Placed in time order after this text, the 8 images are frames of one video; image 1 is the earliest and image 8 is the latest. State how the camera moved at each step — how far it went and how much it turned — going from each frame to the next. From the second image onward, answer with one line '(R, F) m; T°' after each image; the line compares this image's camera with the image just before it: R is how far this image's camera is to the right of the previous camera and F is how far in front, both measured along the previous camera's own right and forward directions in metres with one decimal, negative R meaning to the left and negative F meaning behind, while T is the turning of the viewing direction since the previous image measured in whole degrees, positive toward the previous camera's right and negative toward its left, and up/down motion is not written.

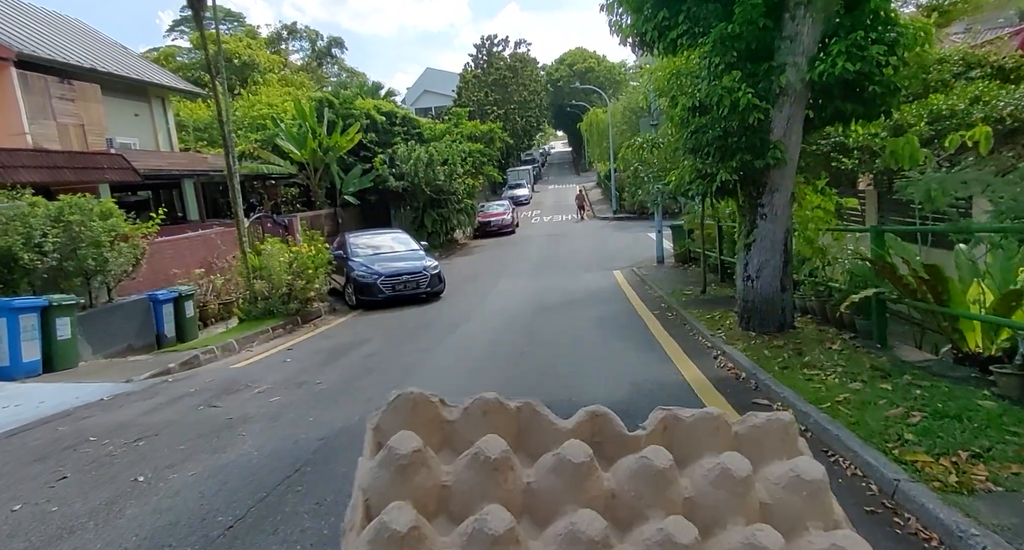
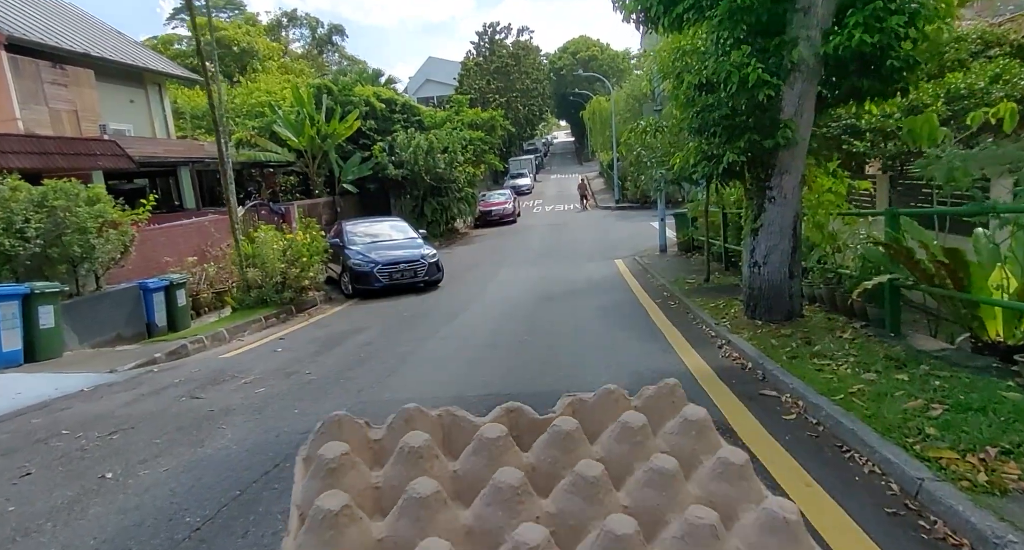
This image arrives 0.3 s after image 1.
(+0.1, +0.3) m; 0°
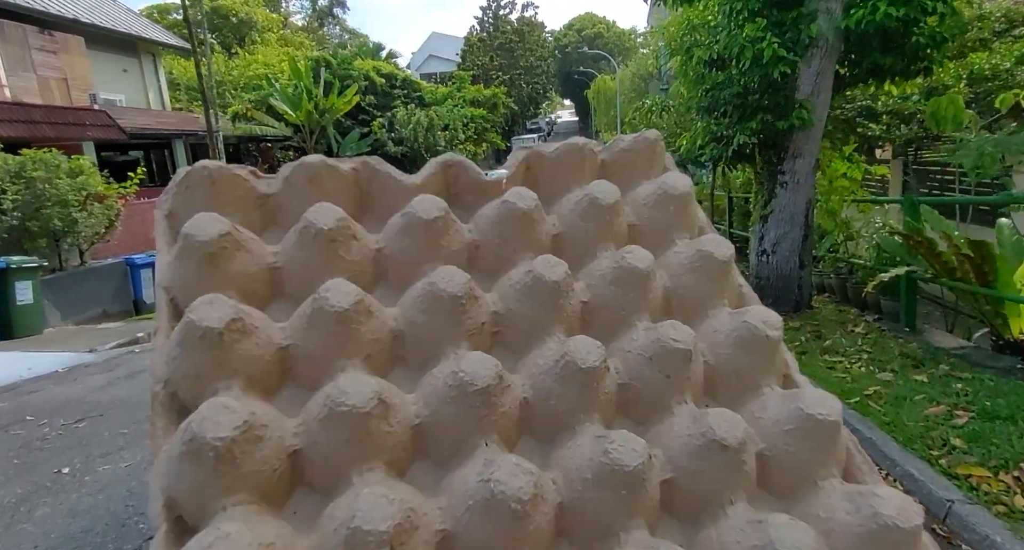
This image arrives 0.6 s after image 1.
(+0.1, +0.3) m; 0°
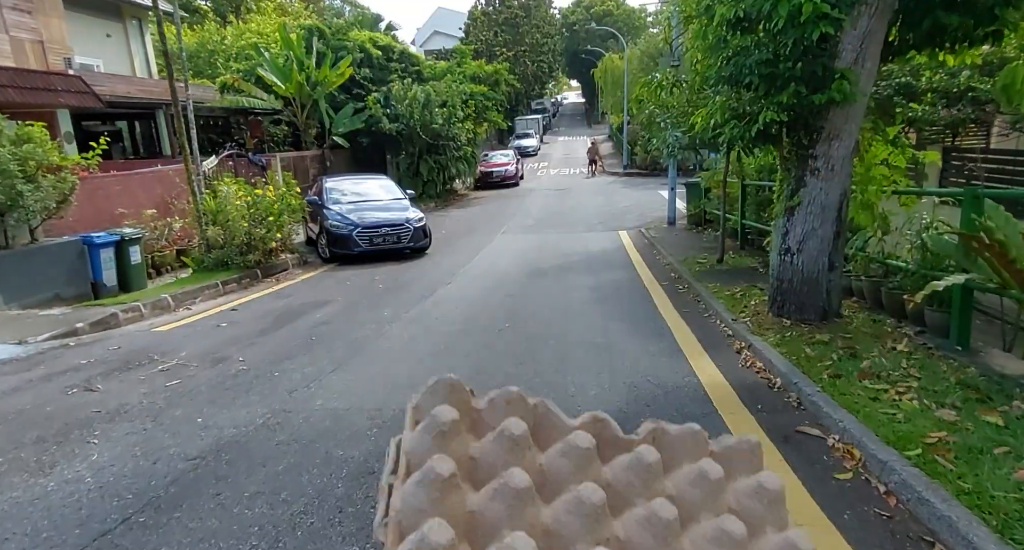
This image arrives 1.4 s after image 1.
(+0.2, +0.8) m; 0°
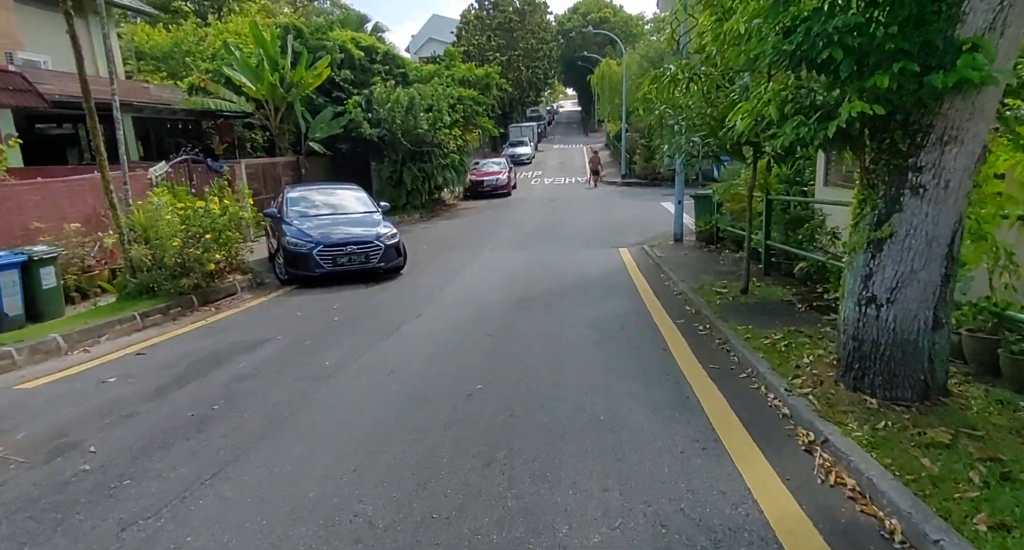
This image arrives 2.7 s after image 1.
(+0.2, +1.6) m; 0°
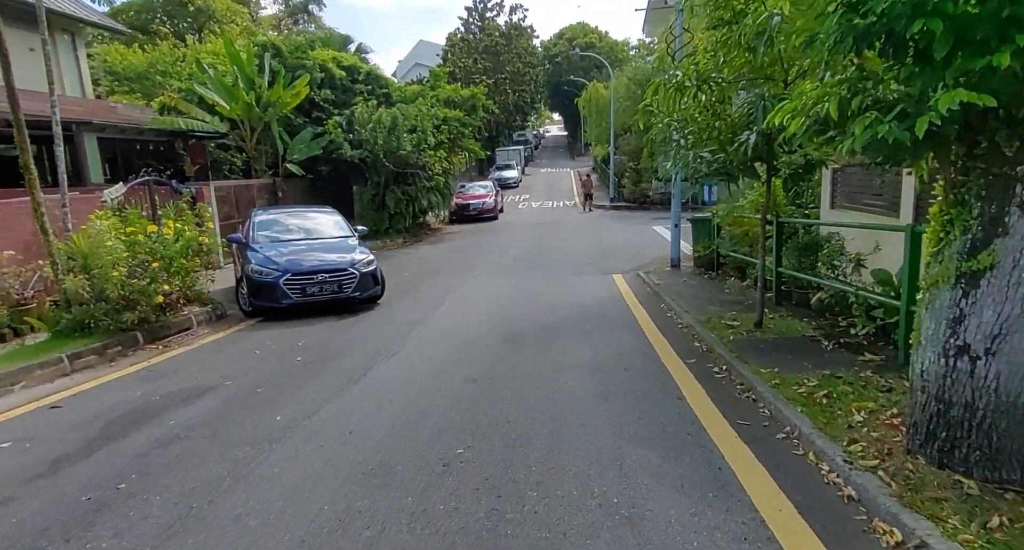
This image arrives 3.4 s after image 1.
(0.0, +0.9) m; +1°
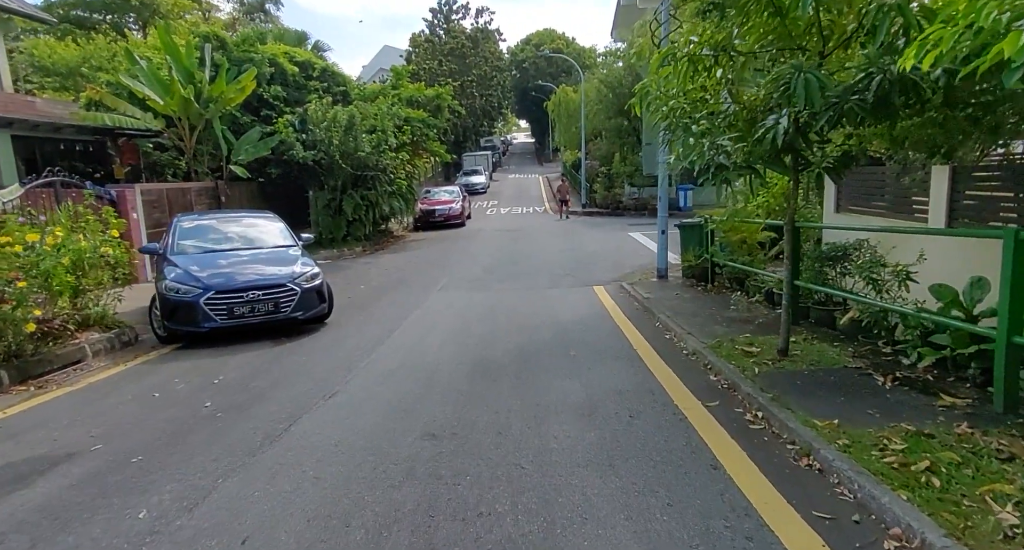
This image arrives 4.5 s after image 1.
(0.0, +1.4) m; +3°
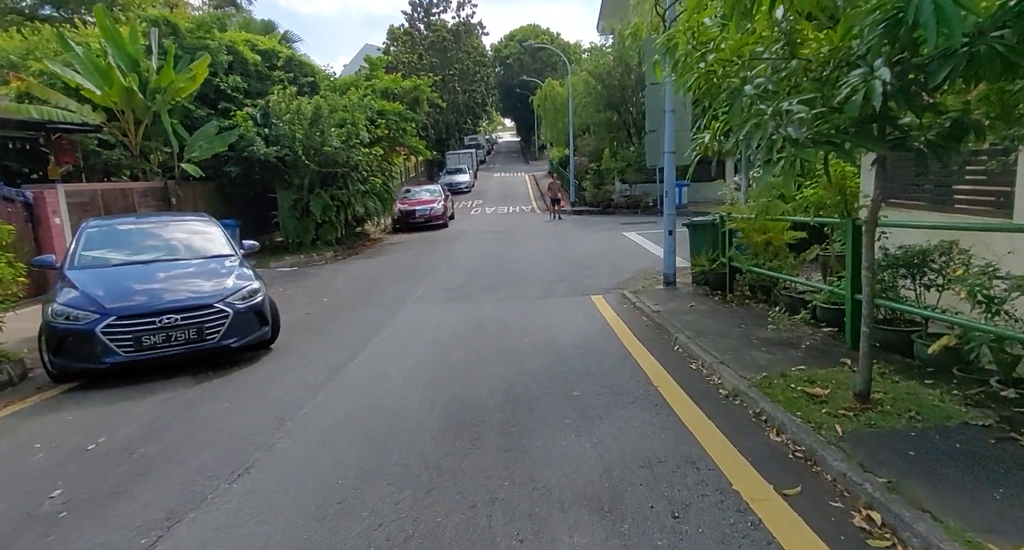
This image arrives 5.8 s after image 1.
(0.0, +1.6) m; +1°
